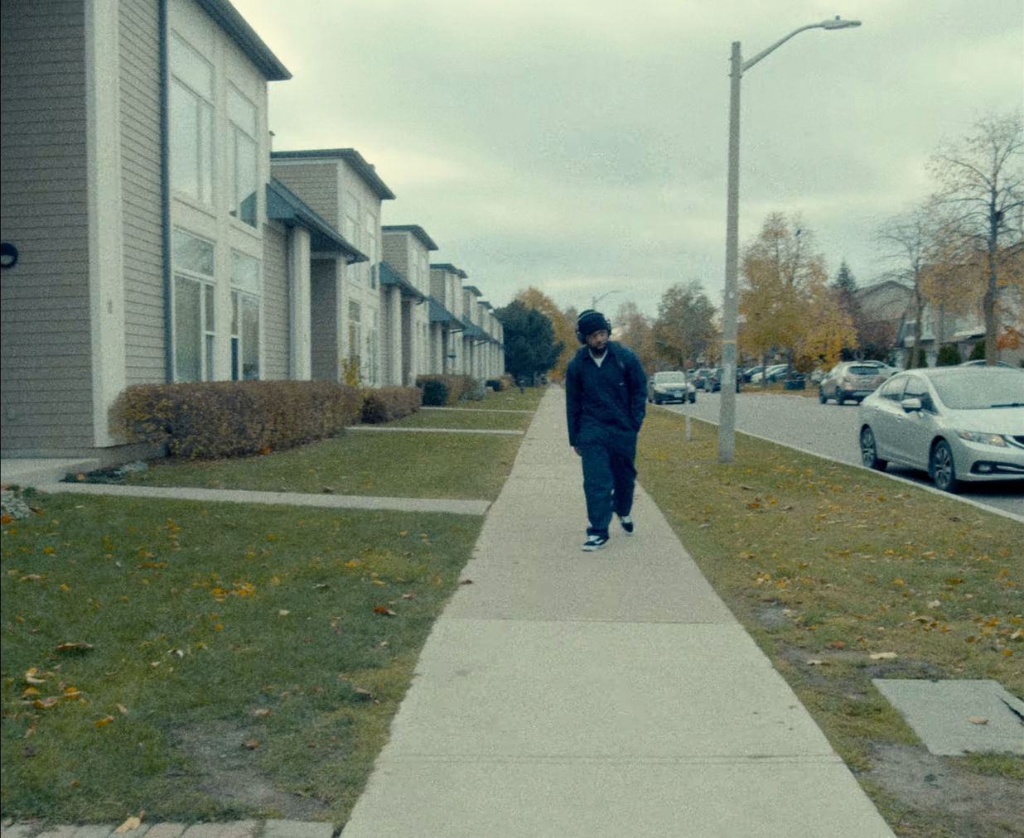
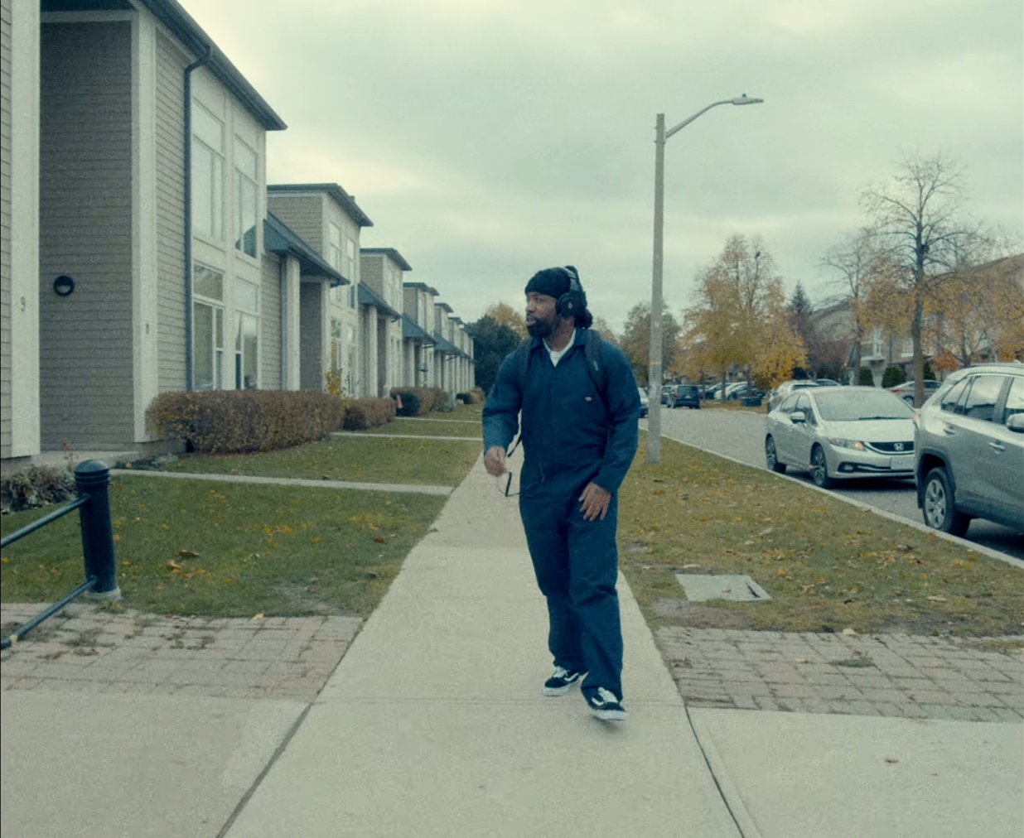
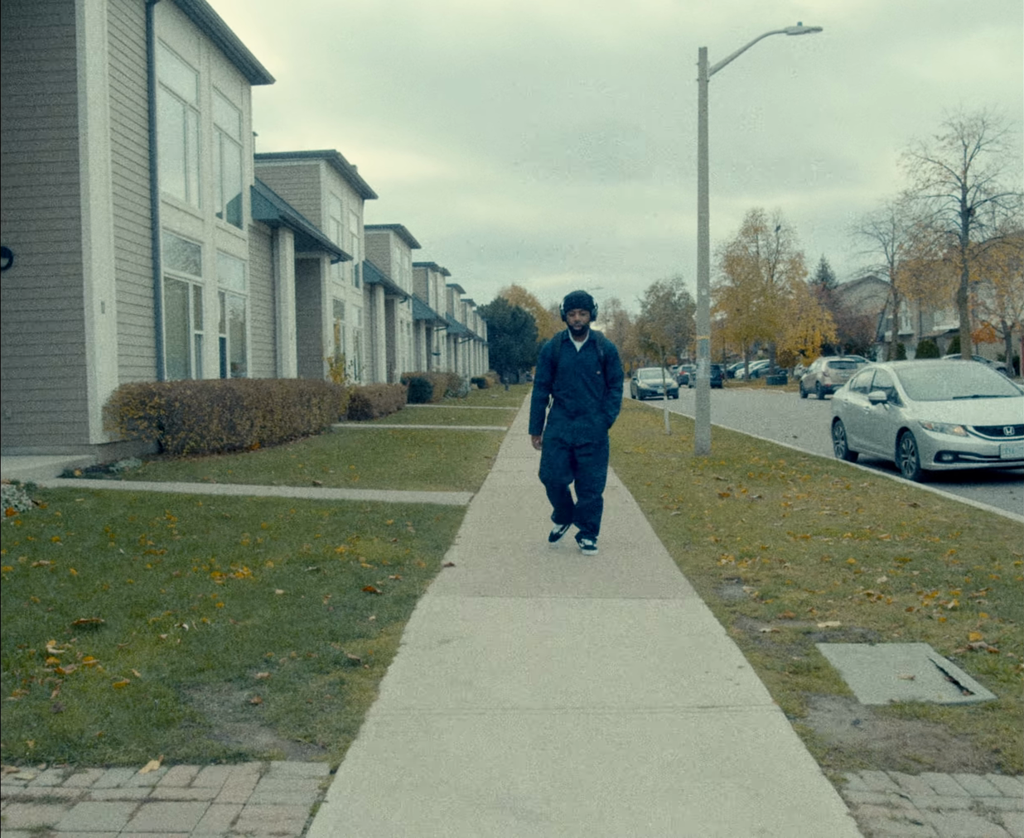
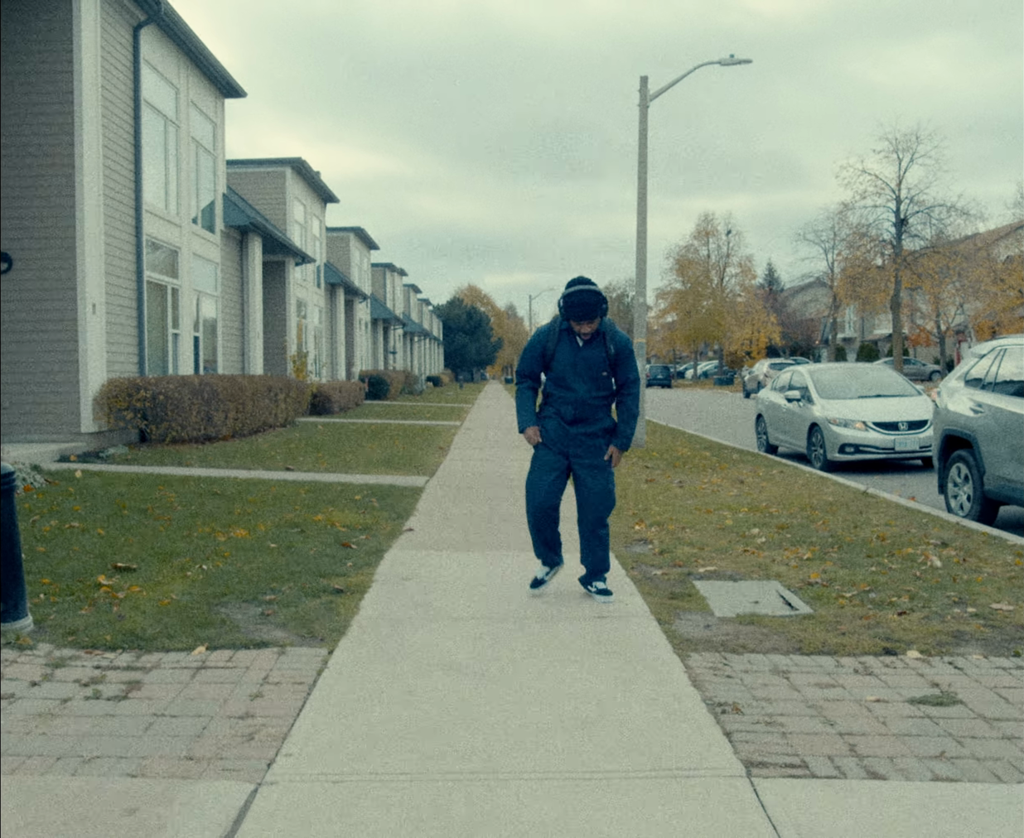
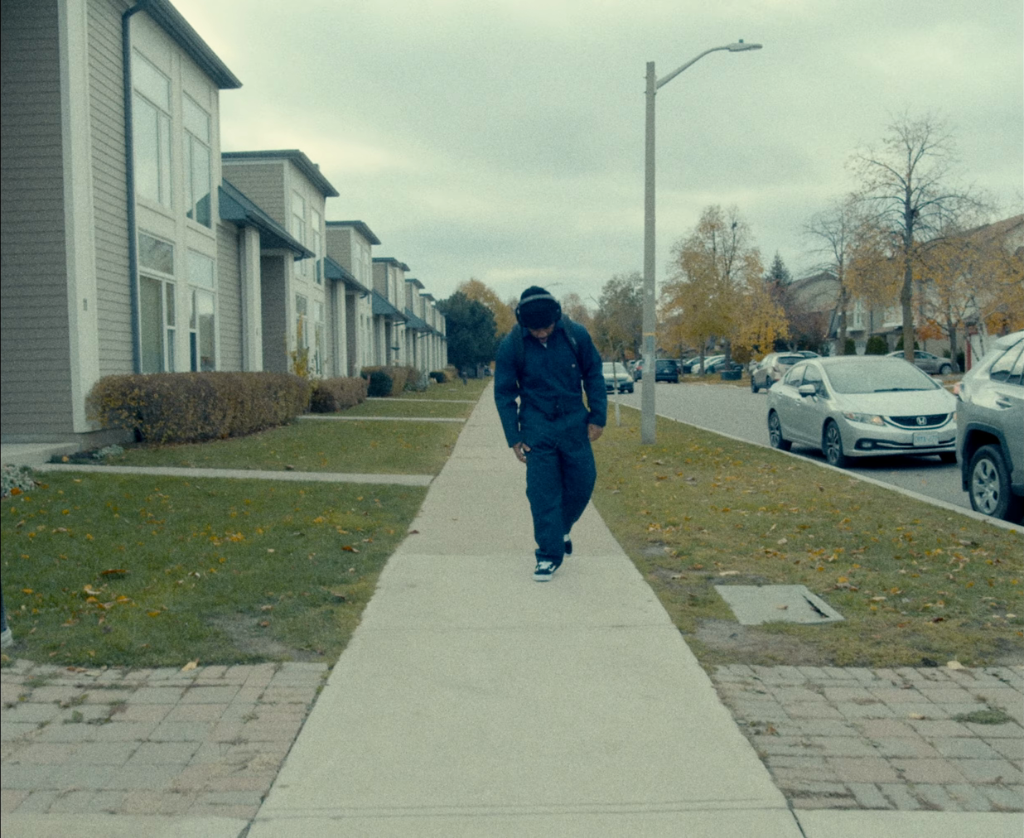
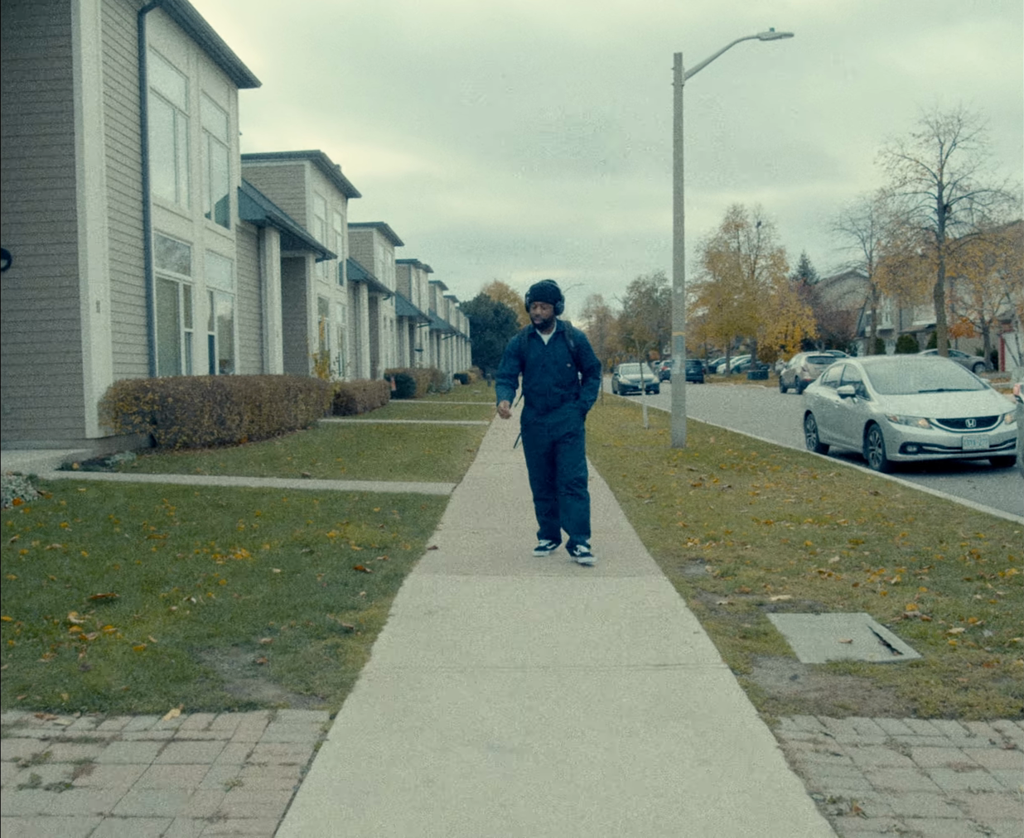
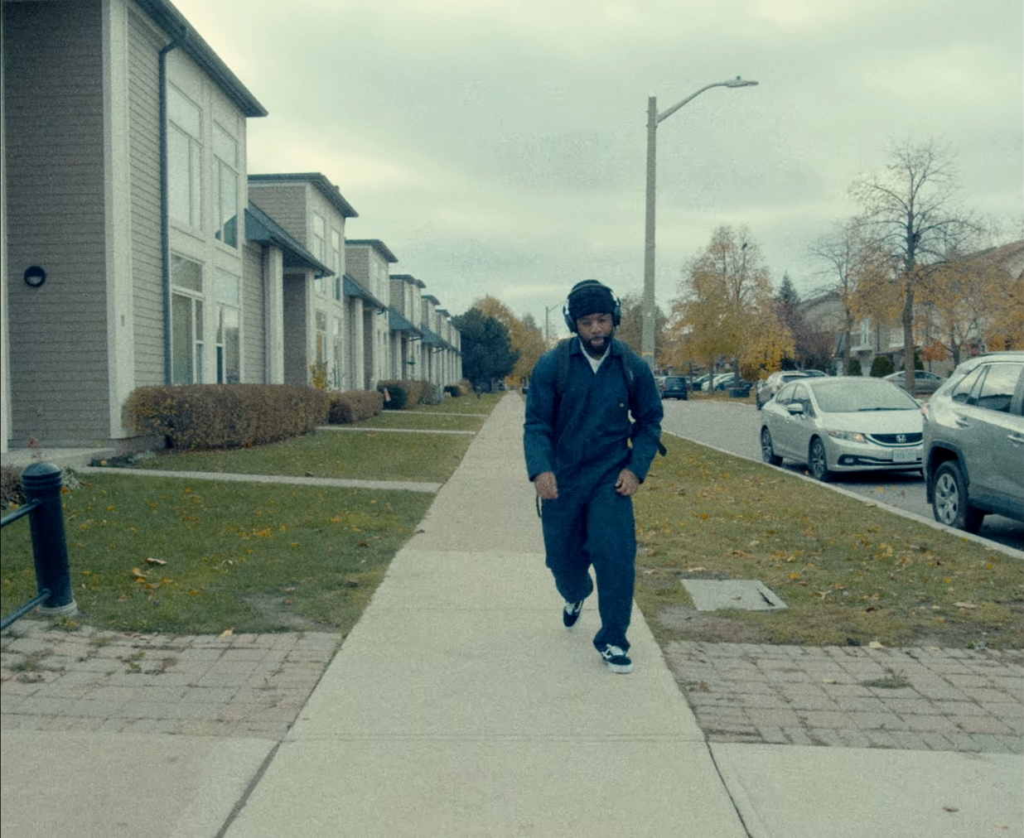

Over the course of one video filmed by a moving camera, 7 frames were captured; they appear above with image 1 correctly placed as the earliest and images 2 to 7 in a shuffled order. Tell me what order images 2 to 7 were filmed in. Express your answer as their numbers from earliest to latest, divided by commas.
3, 6, 5, 4, 7, 2
